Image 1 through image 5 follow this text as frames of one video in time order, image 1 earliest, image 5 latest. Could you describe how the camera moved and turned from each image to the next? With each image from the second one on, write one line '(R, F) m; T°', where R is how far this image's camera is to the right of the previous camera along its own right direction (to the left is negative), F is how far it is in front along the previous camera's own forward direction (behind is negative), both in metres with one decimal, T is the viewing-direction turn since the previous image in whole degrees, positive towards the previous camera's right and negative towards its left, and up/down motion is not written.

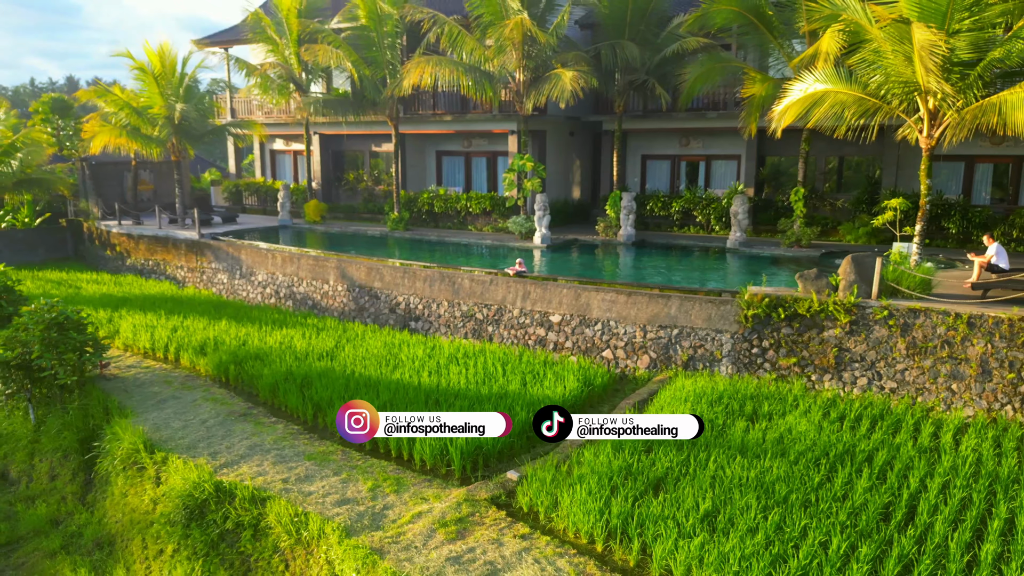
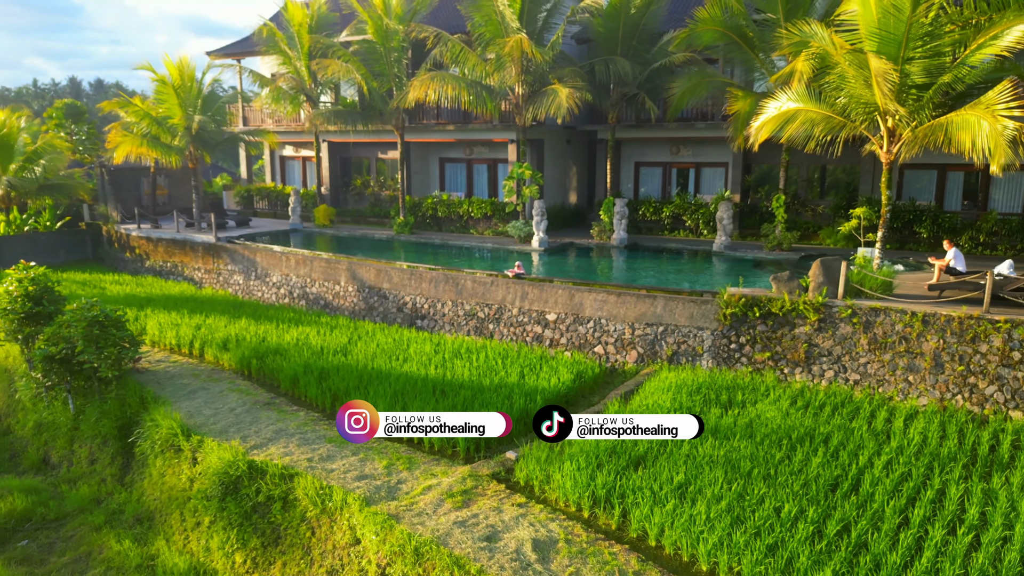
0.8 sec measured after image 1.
(0.0, -0.8) m; 0°
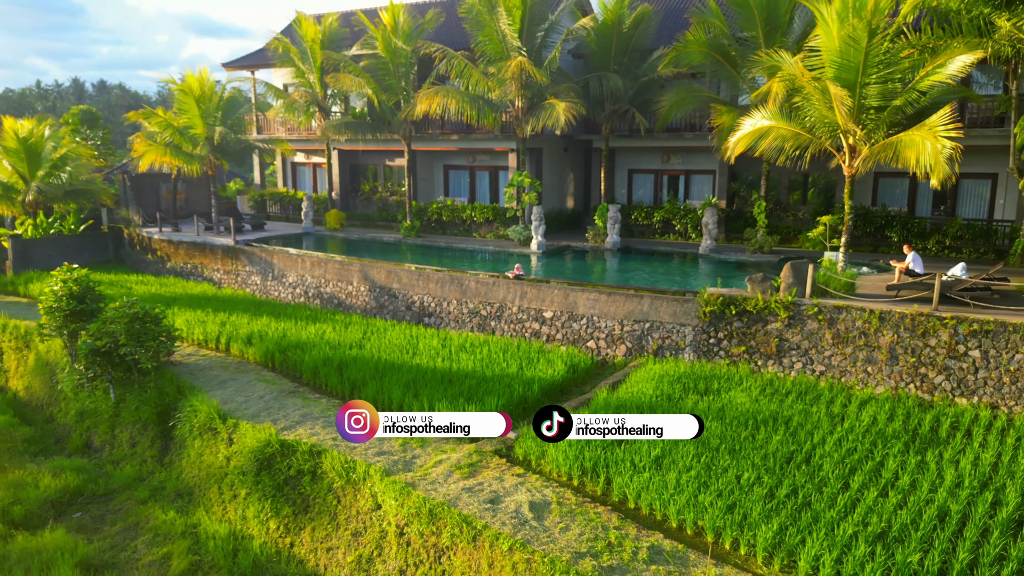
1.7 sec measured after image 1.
(0.0, -1.0) m; 0°
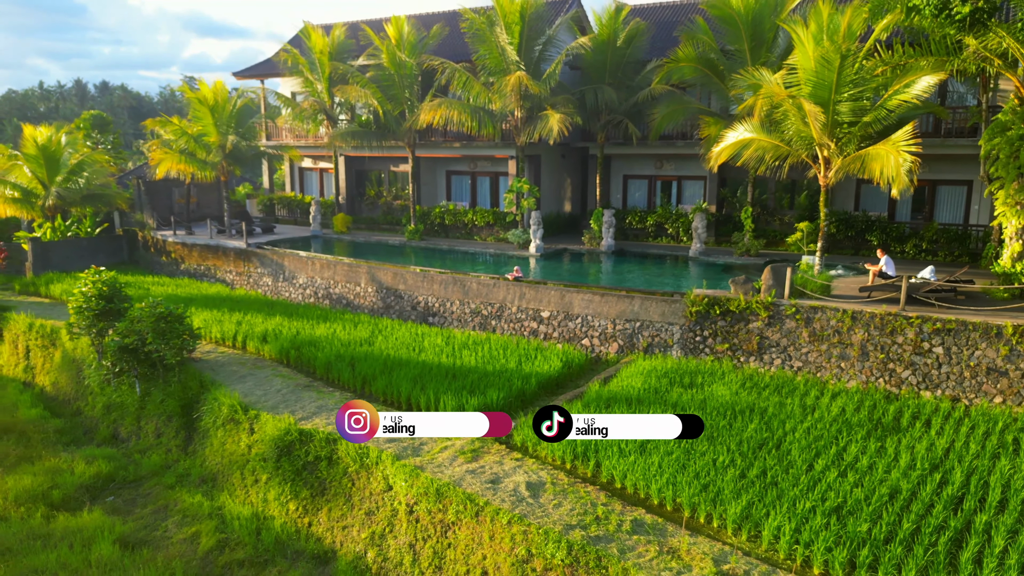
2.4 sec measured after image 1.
(0.0, -0.8) m; 0°
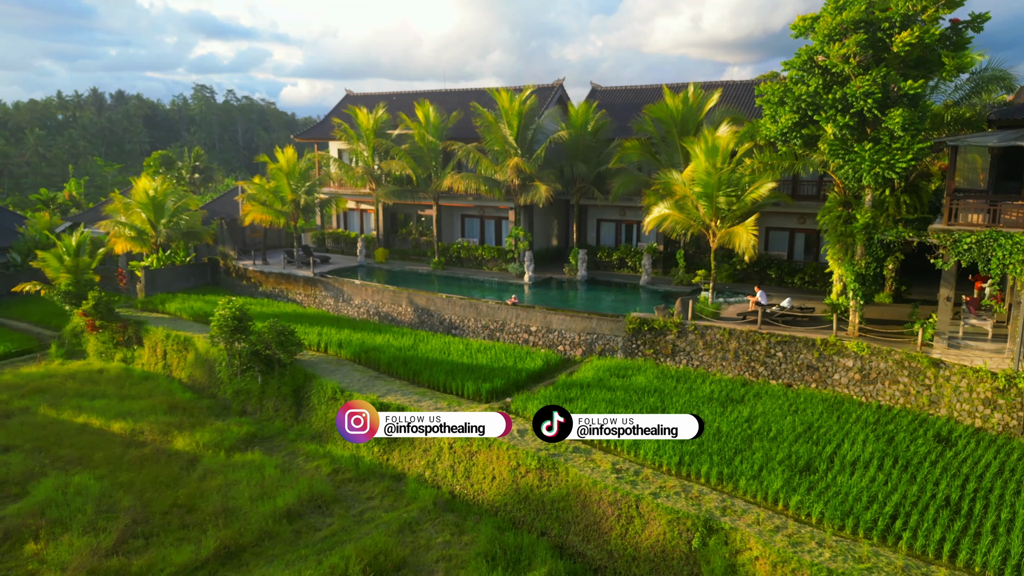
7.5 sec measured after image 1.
(+0.1, -5.8) m; 0°
